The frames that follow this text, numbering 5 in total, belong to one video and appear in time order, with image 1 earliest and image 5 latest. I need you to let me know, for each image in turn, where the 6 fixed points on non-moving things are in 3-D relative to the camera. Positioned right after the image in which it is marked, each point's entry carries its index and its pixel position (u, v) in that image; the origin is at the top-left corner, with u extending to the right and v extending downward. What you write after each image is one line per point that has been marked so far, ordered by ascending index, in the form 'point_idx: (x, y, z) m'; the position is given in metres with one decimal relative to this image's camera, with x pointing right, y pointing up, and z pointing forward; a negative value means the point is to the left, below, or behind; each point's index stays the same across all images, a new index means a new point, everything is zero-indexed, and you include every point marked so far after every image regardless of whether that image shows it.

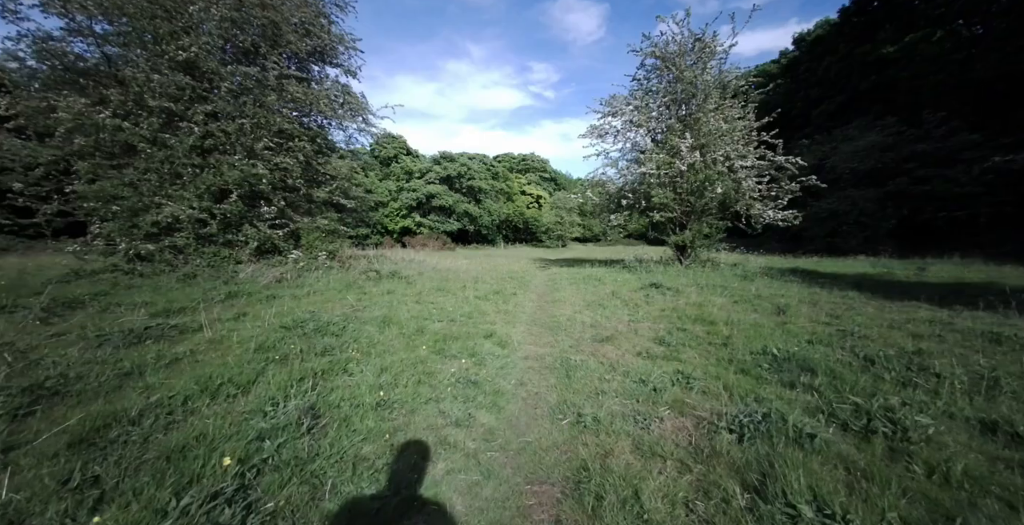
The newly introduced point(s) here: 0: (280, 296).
0: (-4.7, -0.7, +8.1) m
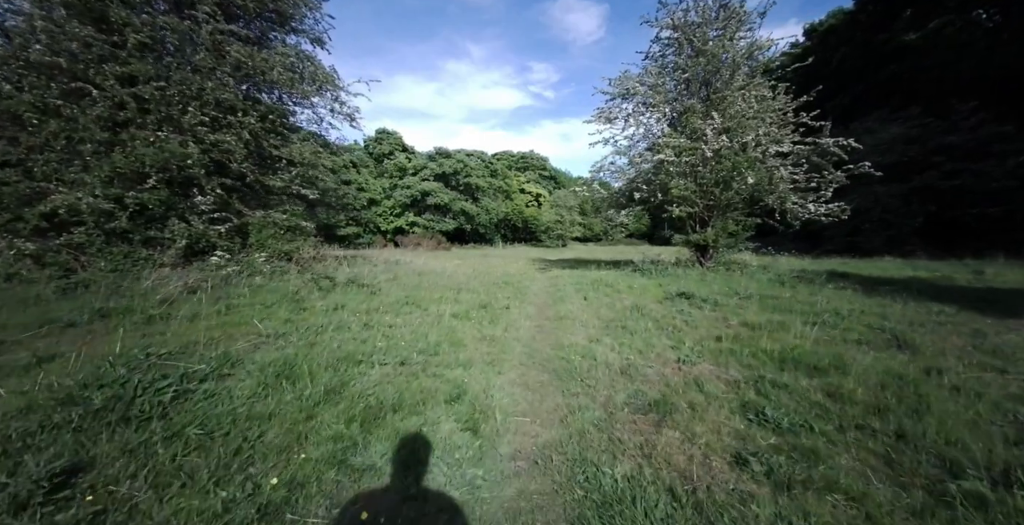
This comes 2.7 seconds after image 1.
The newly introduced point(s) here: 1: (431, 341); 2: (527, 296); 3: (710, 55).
0: (-4.9, -0.8, +5.7) m
1: (-1.0, -1.0, +5.1) m
2: (+0.4, -0.9, +10.3) m
3: (+7.2, +7.6, +14.6) m
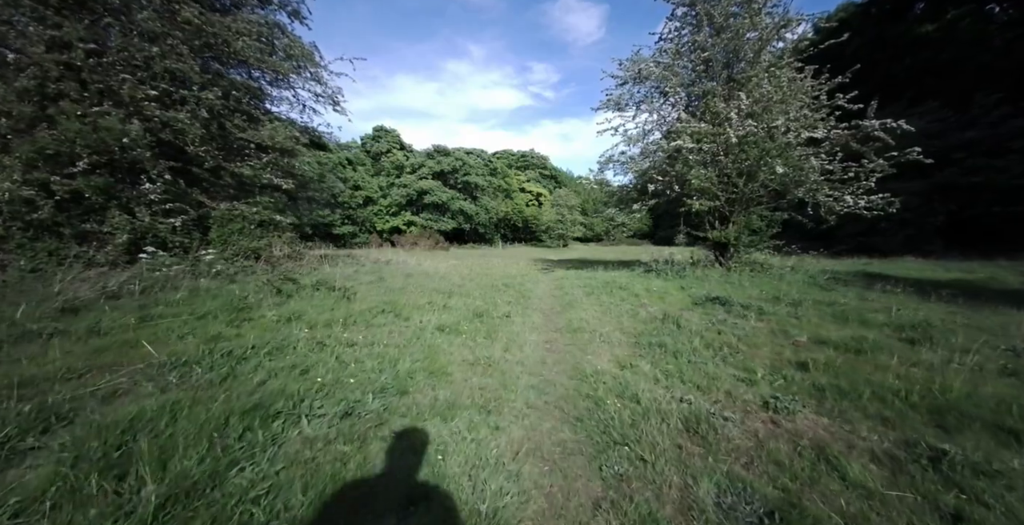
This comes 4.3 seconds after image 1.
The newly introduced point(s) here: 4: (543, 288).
0: (-4.9, -0.7, +4.2) m
1: (-1.0, -1.0, +3.6) m
2: (+0.4, -0.9, +8.8) m
3: (+7.2, +7.6, +13.1) m
4: (+0.9, -0.7, +11.6) m
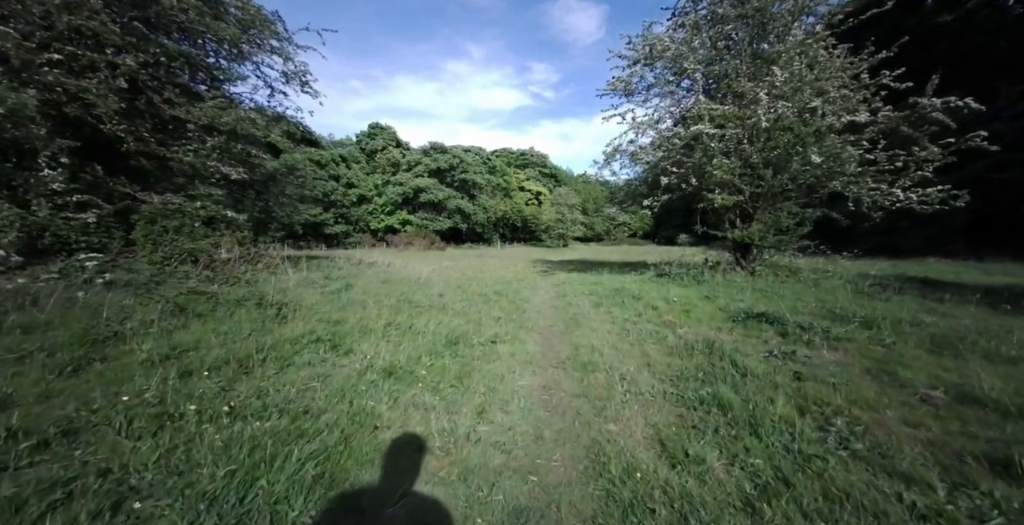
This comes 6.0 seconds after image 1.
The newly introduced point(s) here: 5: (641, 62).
0: (-5.0, -0.8, +2.6) m
1: (-1.2, -1.1, +1.9) m
2: (+0.2, -1.0, +7.1) m
3: (+7.1, +7.5, +11.5) m
4: (+0.7, -0.8, +9.9) m
5: (+4.2, +6.6, +13.0) m
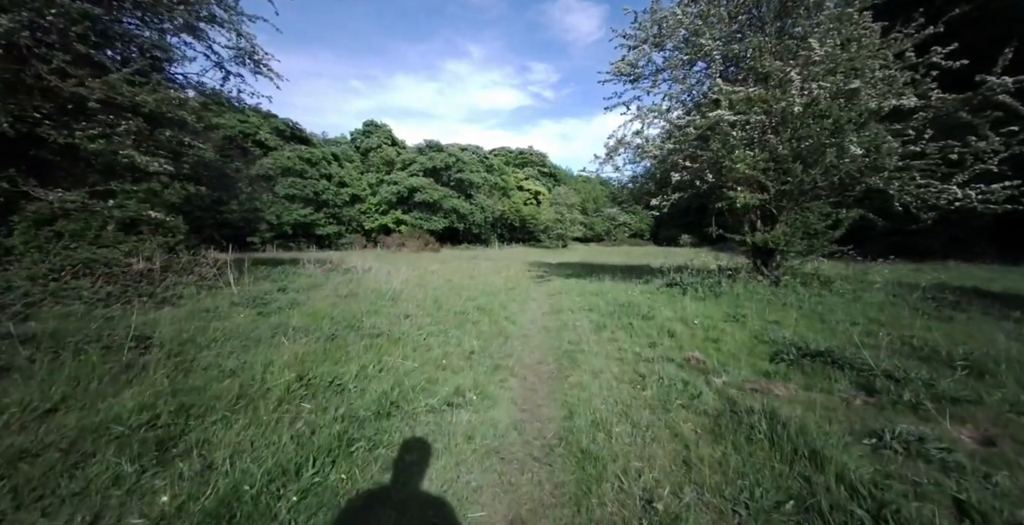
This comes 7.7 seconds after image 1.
0: (-5.3, -1.0, +0.9) m
1: (-1.5, -1.3, +0.3) m
2: (0.0, -1.2, +5.5) m
3: (+6.8, +7.3, +9.9) m
4: (+0.4, -1.0, +8.3) m
5: (+3.9, +6.3, +11.4) m
